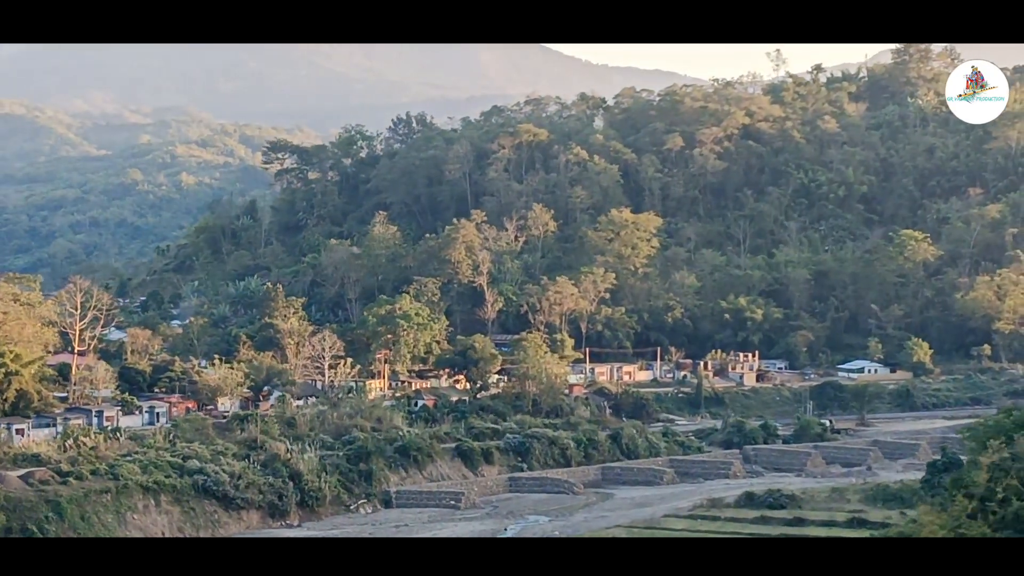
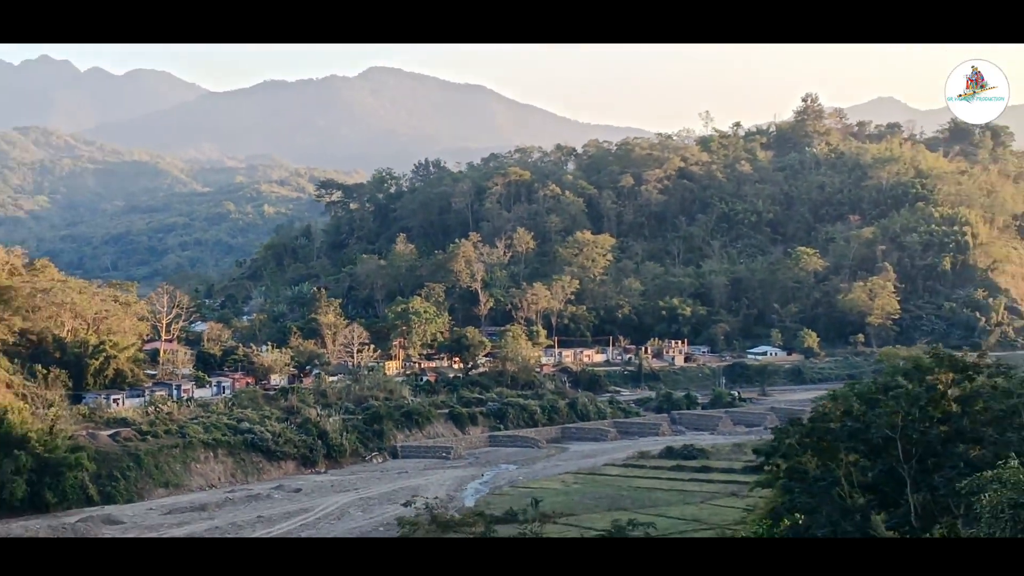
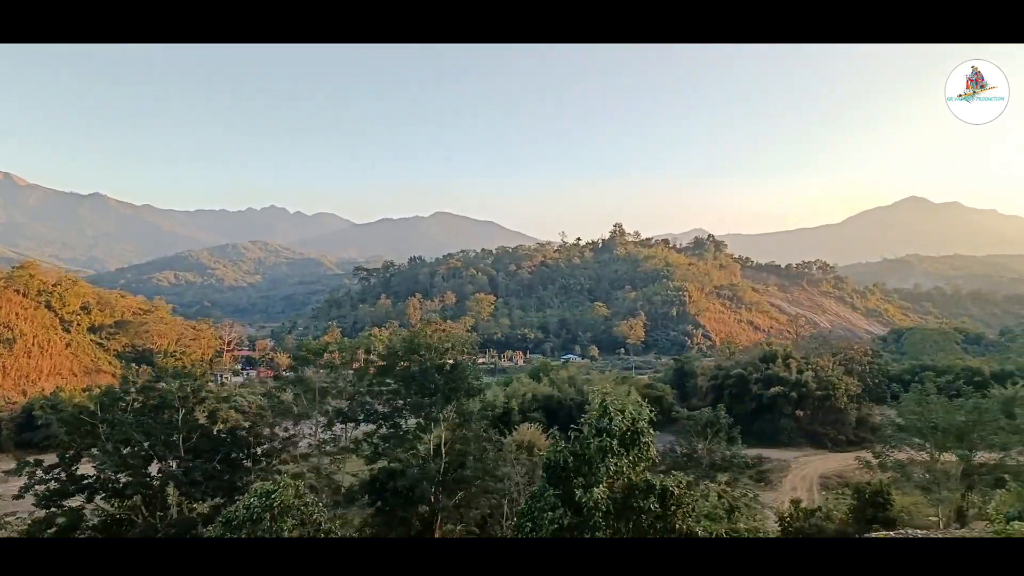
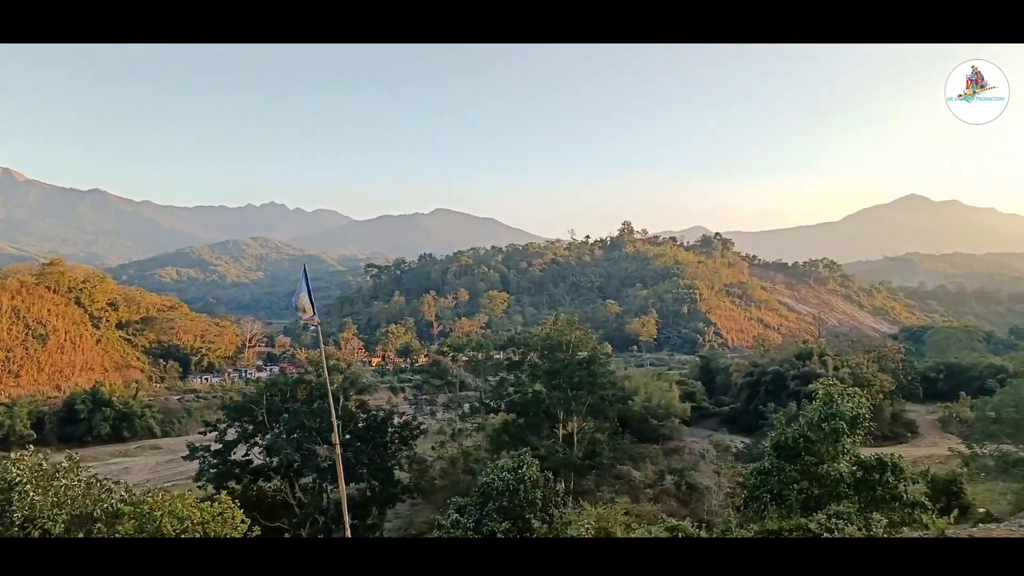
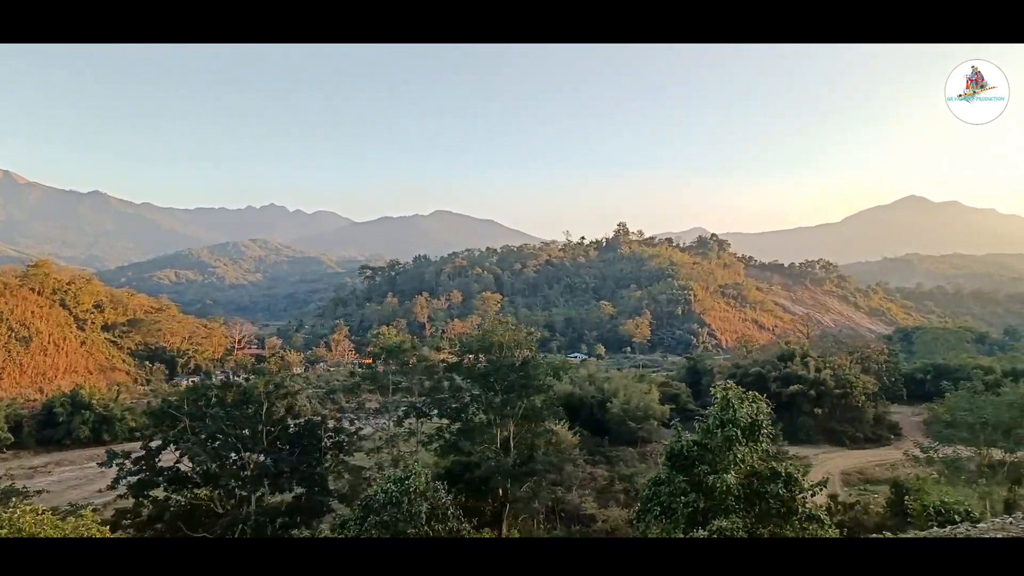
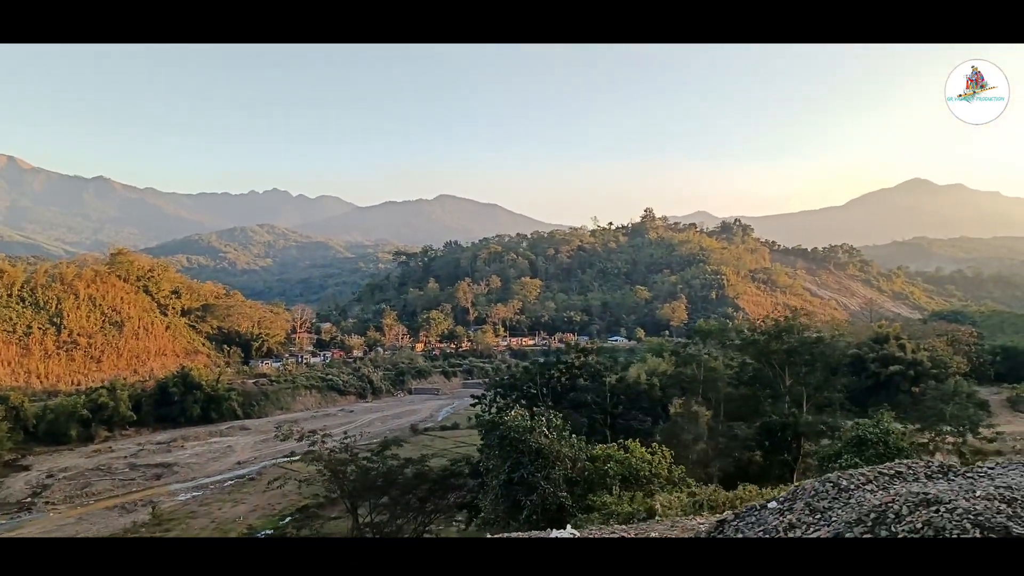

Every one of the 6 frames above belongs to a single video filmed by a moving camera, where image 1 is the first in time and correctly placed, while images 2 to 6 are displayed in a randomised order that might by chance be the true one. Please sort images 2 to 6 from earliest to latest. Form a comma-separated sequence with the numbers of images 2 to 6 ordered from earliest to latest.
2, 6, 4, 5, 3
